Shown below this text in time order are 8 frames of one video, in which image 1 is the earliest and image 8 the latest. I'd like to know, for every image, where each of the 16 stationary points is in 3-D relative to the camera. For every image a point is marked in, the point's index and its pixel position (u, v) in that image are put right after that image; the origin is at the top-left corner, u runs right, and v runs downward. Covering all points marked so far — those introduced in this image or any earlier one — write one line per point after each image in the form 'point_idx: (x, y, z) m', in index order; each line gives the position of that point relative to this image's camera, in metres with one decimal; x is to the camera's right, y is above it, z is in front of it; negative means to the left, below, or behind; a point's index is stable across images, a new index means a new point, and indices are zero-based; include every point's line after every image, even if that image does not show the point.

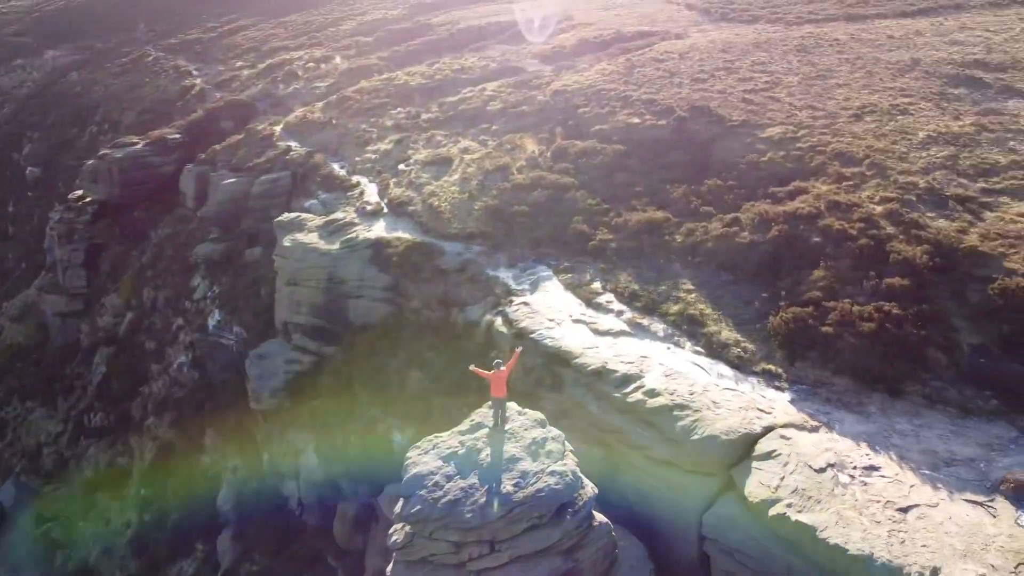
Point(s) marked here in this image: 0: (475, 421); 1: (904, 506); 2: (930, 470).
0: (-0.5, -2.1, +12.6) m
1: (+5.2, -2.8, +10.6) m
2: (+5.9, -2.5, +11.4) m
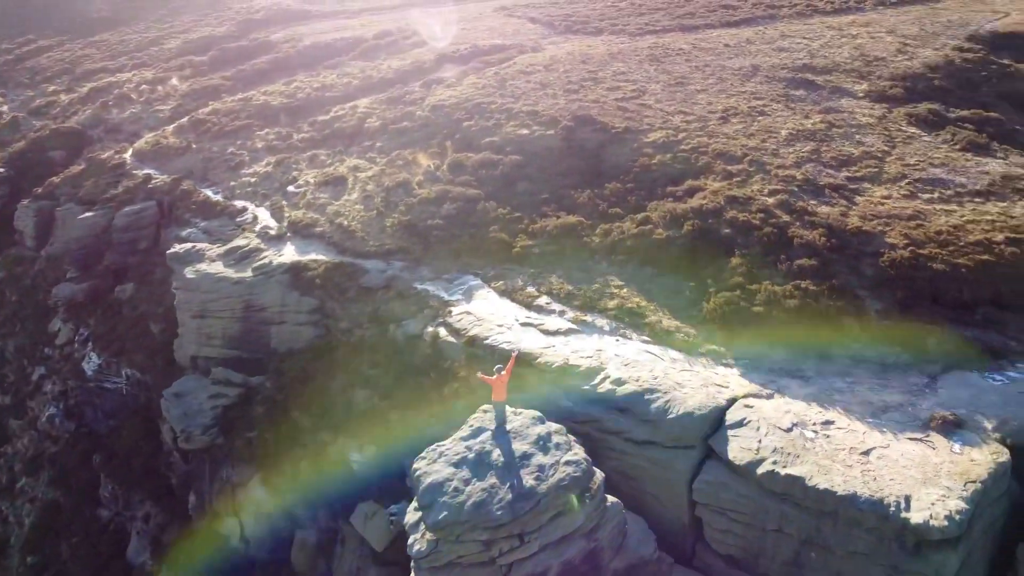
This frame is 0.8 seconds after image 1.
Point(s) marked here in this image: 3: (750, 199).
0: (-0.6, -2.3, +13.2) m
1: (+5.5, -2.5, +12.5) m
2: (+6.0, -2.1, +13.4) m
3: (+5.8, +2.1, +19.4) m
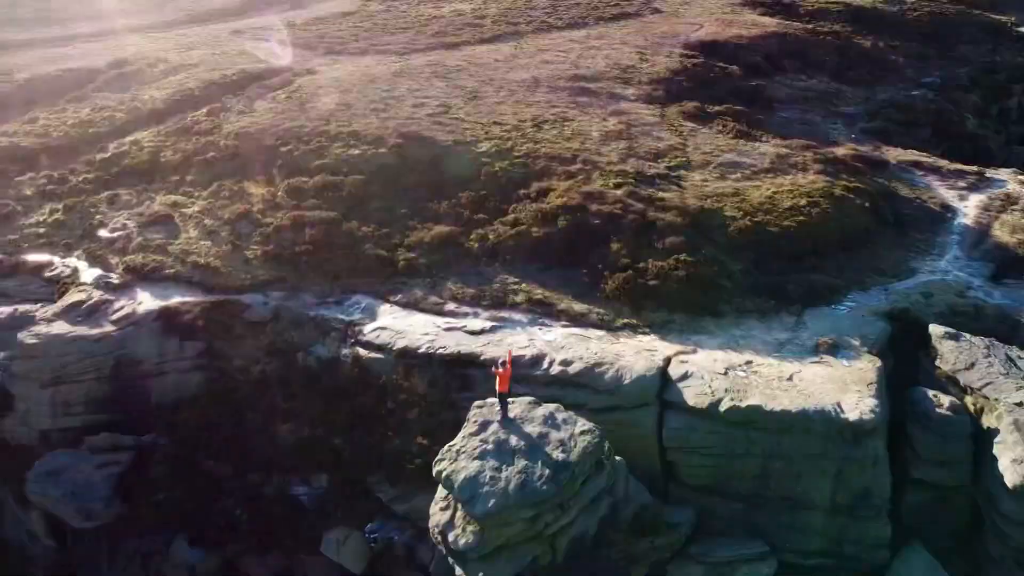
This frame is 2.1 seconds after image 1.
0: (-0.6, -2.3, +14.1) m
1: (+5.3, -1.7, +15.6) m
2: (+5.4, -1.3, +16.6) m
3: (+2.5, +2.6, +22.2) m
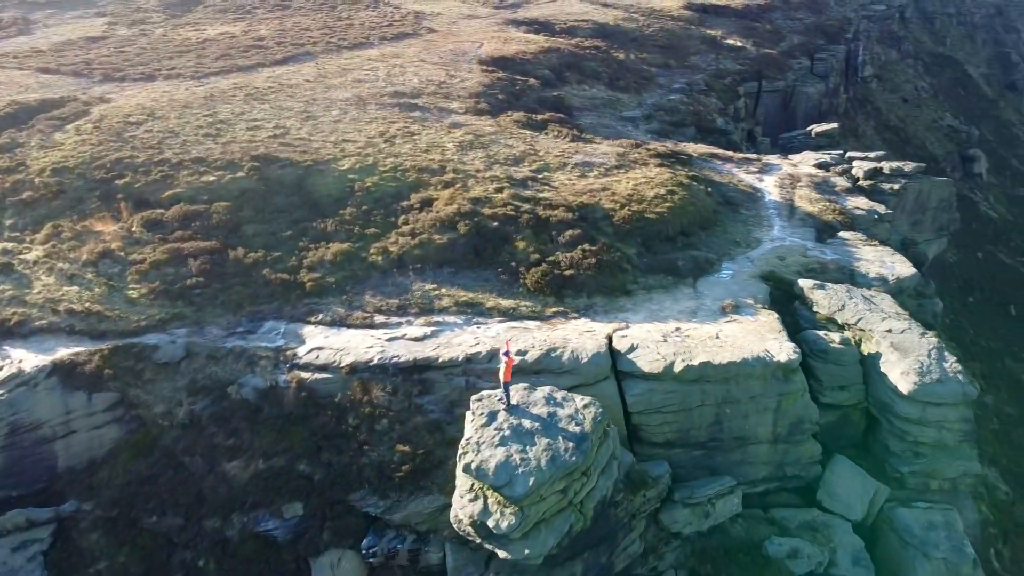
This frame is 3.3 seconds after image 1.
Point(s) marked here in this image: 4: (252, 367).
0: (-0.5, -2.3, +14.8) m
1: (+4.5, -1.0, +18.1) m
2: (+4.2, -0.7, +19.0) m
3: (-0.7, +2.6, +23.4) m
4: (-5.9, -1.8, +18.4) m
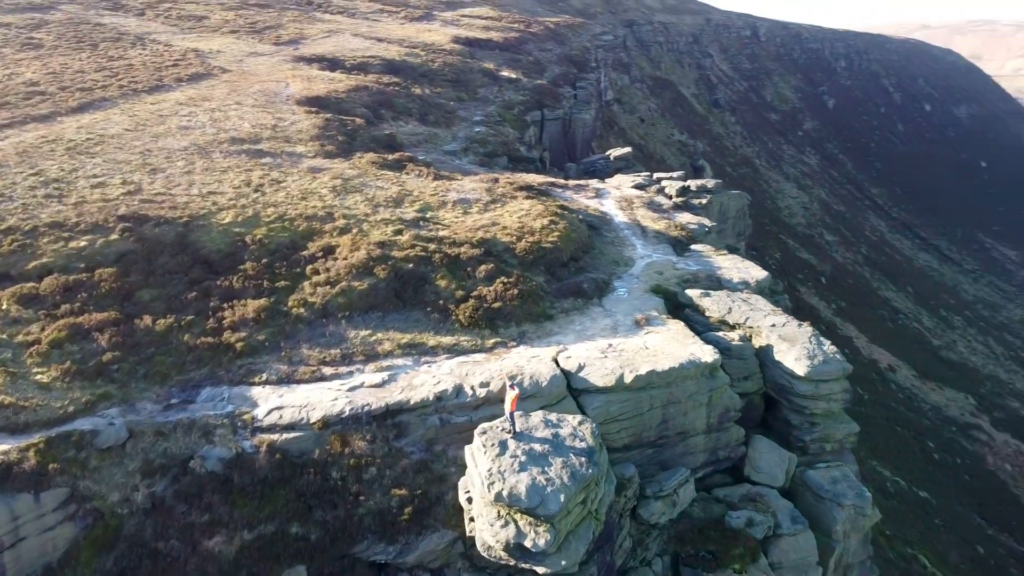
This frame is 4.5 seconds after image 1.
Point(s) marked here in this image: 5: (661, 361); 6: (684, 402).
0: (-0.3, -3.1, +15.8) m
1: (+3.3, -1.5, +20.5) m
2: (+2.7, -1.2, +21.3) m
3: (-3.6, +1.4, +24.1) m
4: (-6.6, -3.2, +17.7) m
5: (+3.6, -1.7, +19.7) m
6: (+4.1, -2.7, +19.4) m
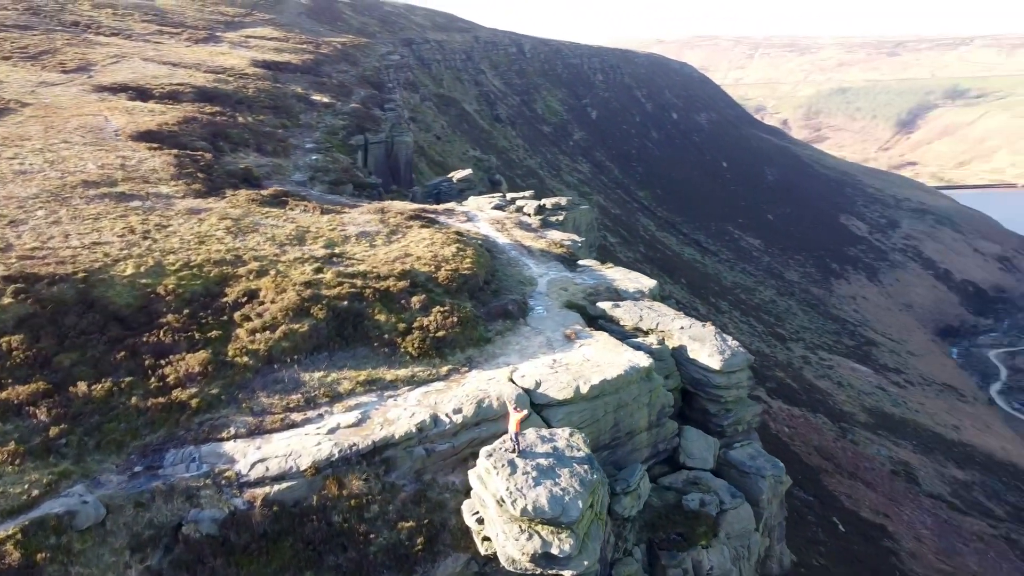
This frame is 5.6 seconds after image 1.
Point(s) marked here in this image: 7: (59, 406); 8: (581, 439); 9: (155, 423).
0: (-0.2, -3.7, +16.9) m
1: (+2.0, -1.9, +22.3) m
2: (+1.2, -1.7, +23.0) m
3: (-5.9, +0.2, +24.0) m
4: (-6.7, -4.5, +17.0) m
5: (+2.5, -2.2, +21.7) m
6: (+3.1, -3.1, +21.5) m
7: (-10.3, -2.7, +18.4) m
8: (+1.5, -3.3, +18.0) m
9: (-8.2, -3.1, +18.8) m
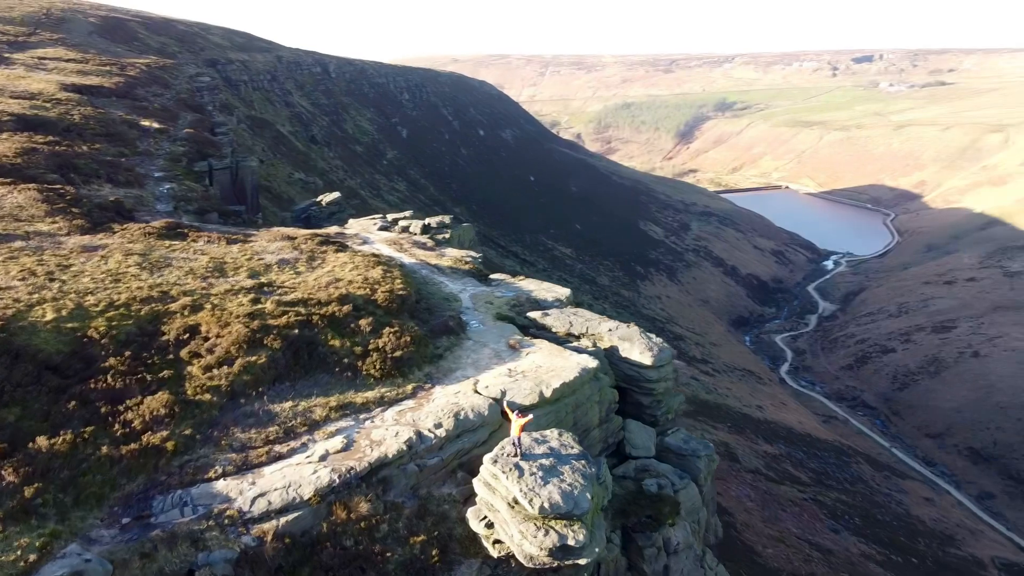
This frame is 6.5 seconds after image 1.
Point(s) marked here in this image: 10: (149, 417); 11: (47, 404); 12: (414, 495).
0: (0.0, -4.0, +17.9) m
1: (+0.7, -2.2, +23.7) m
2: (-0.3, -2.1, +24.1) m
3: (-7.5, -0.6, +23.5) m
4: (-6.3, -5.2, +16.5) m
5: (+1.4, -2.4, +23.1) m
6: (+2.1, -3.3, +23.1) m
7: (-10.3, -3.7, +17.0) m
8: (+1.3, -3.6, +19.3) m
9: (-8.3, -4.0, +17.8) m
10: (-8.6, -3.0, +19.1) m
11: (-10.9, -2.7, +19.1) m
12: (-2.3, -4.8, +18.9) m
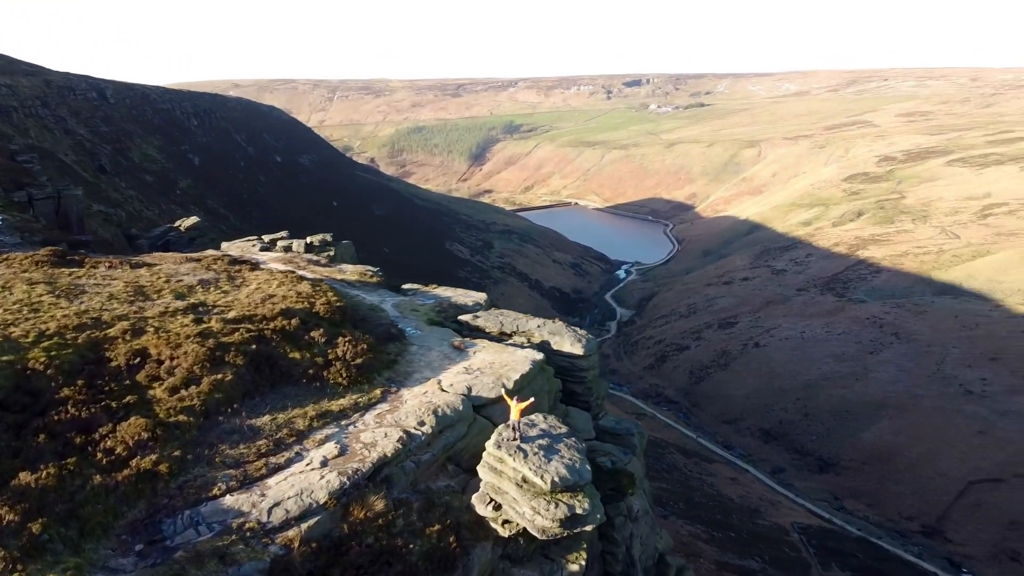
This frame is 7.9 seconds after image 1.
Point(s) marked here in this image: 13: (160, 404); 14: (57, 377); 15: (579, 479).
0: (+0.1, -3.8, +19.0) m
1: (-0.7, -2.3, +24.8) m
2: (-1.8, -2.2, +25.1) m
3: (-8.7, -1.2, +22.7) m
4: (-5.6, -5.4, +16.1) m
5: (+0.1, -2.4, +24.5) m
6: (+0.8, -3.2, +24.6) m
7: (-9.7, -4.1, +15.7) m
8: (+1.0, -3.4, +20.8) m
9: (-8.0, -4.4, +16.9) m
10: (-8.6, -3.5, +18.2) m
11: (-10.8, -3.3, +17.6) m
12: (-2.3, -4.9, +19.5) m
13: (-8.6, -2.8, +19.7) m
14: (-11.1, -2.2, +19.7) m
15: (+1.6, -4.5, +18.8) m
